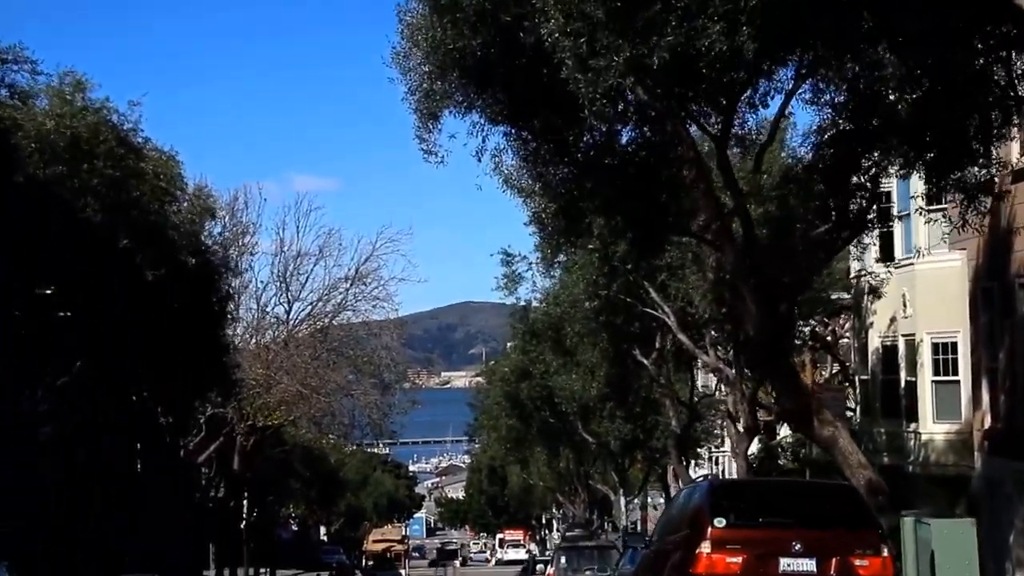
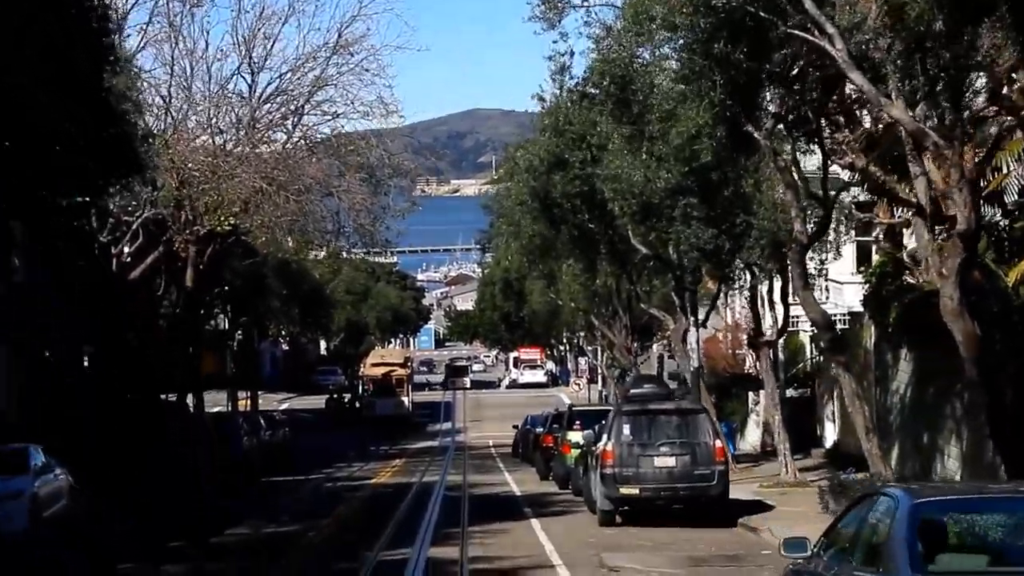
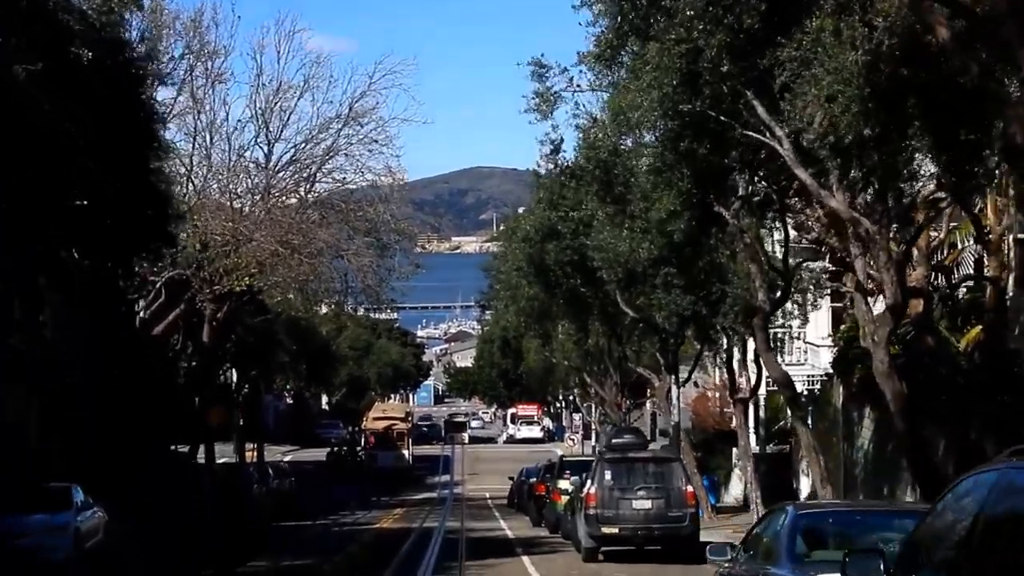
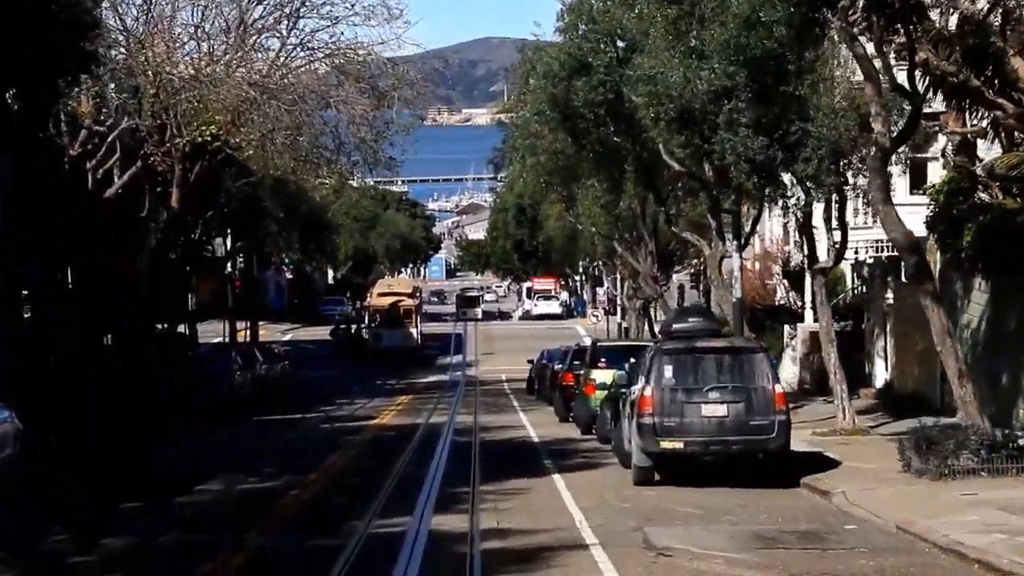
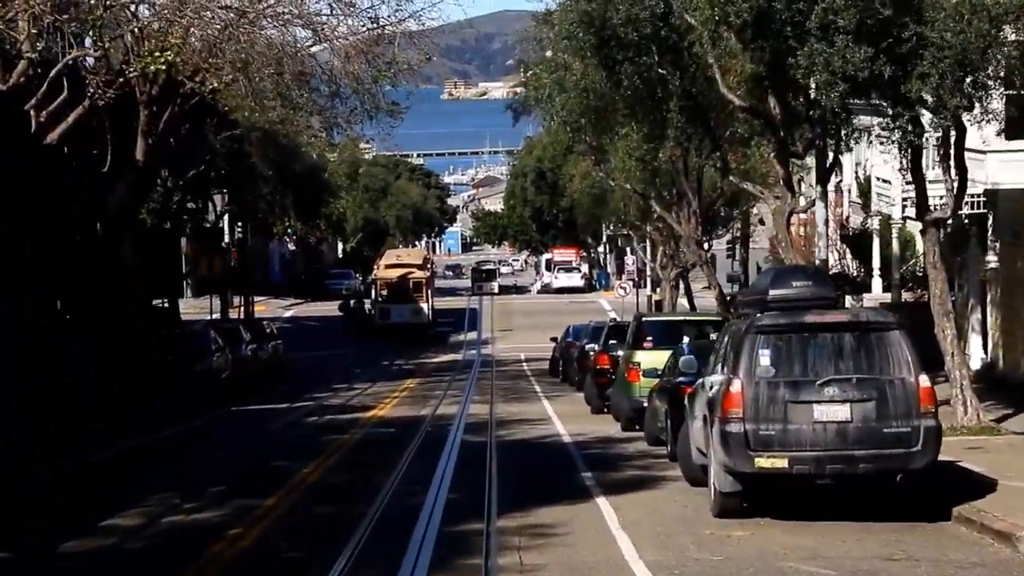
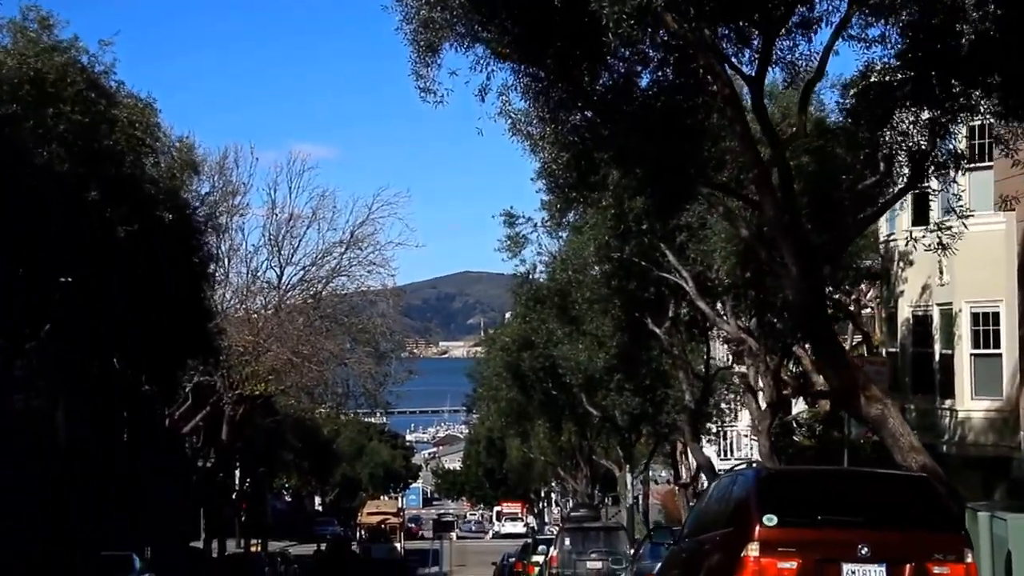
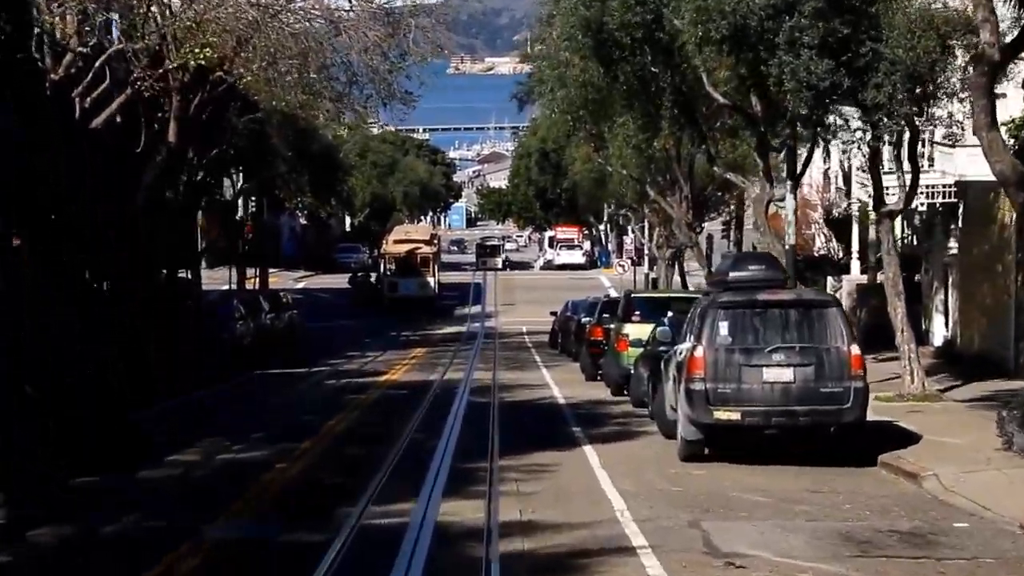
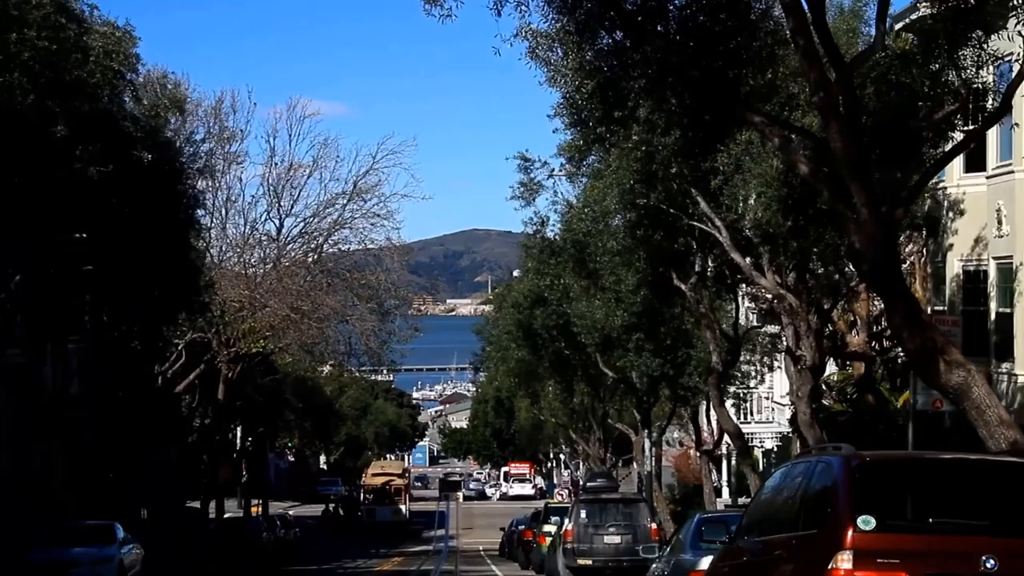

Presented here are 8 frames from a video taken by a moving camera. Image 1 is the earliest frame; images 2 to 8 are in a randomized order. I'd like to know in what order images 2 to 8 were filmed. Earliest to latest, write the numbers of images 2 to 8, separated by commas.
6, 8, 3, 2, 4, 7, 5
